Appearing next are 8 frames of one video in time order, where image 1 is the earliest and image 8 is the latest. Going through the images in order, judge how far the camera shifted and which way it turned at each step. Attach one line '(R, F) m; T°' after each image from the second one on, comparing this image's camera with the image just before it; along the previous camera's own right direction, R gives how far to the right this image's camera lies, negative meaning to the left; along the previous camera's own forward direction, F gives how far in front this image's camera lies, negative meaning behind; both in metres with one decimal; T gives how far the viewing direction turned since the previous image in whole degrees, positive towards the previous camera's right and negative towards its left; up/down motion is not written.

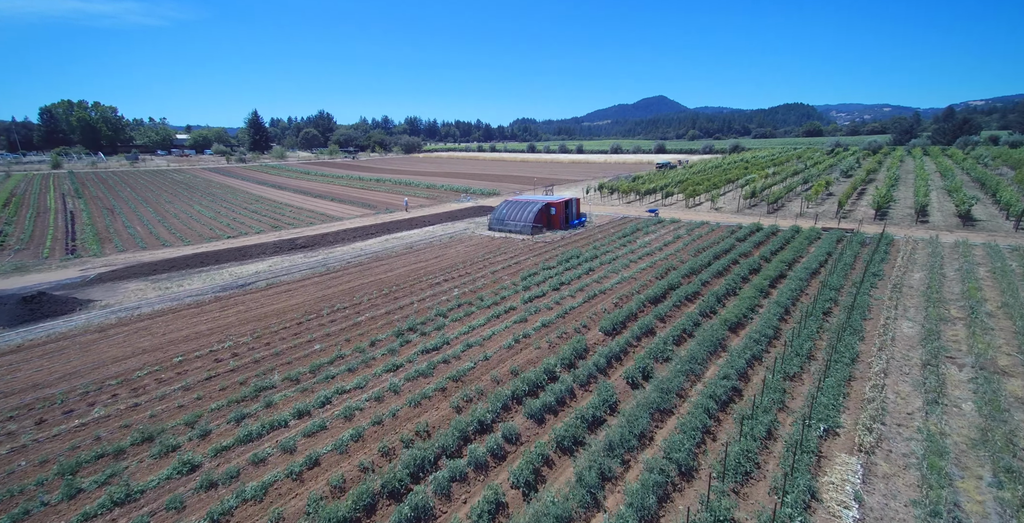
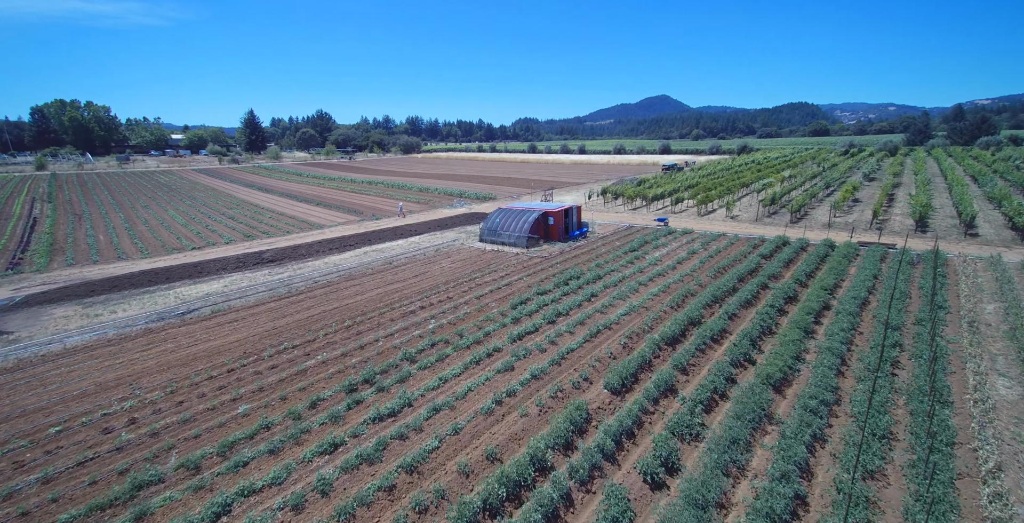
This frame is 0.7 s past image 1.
(+0.6, +4.1) m; 0°
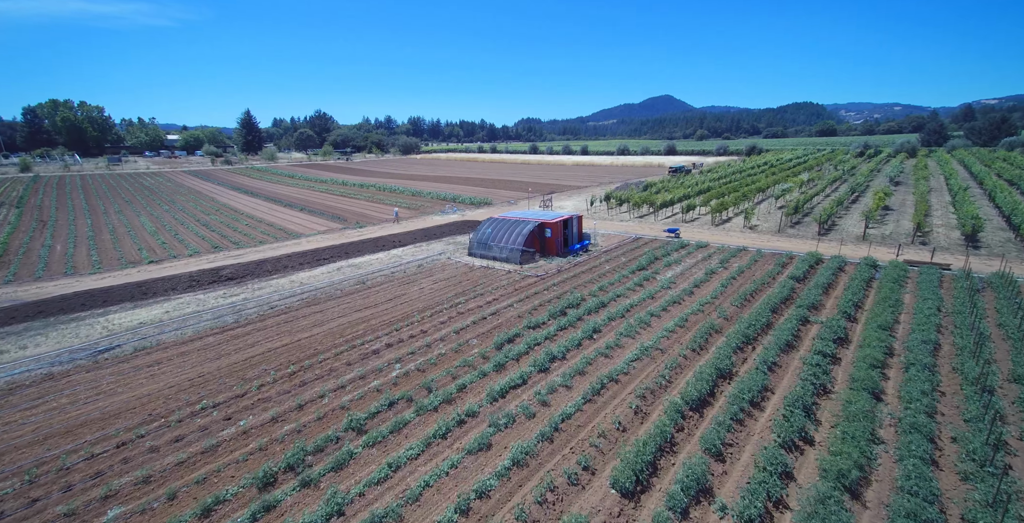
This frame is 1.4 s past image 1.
(+0.7, +4.0) m; 0°
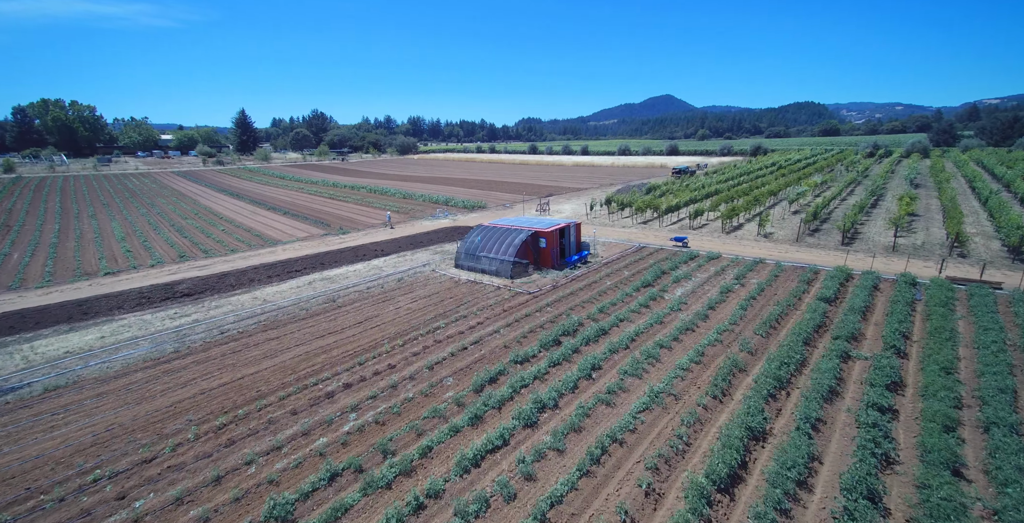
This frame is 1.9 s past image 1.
(+0.6, +3.1) m; 0°
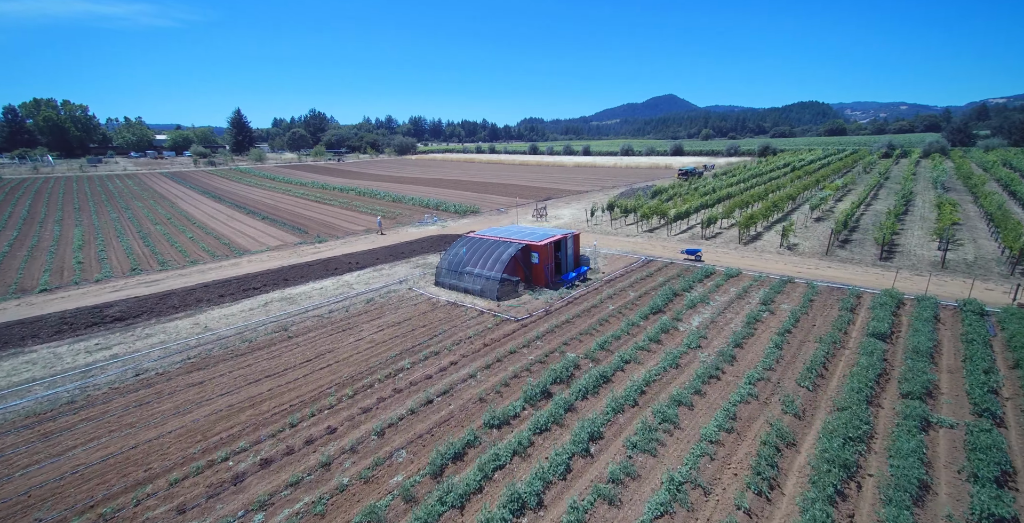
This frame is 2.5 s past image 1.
(+0.7, +3.8) m; 0°
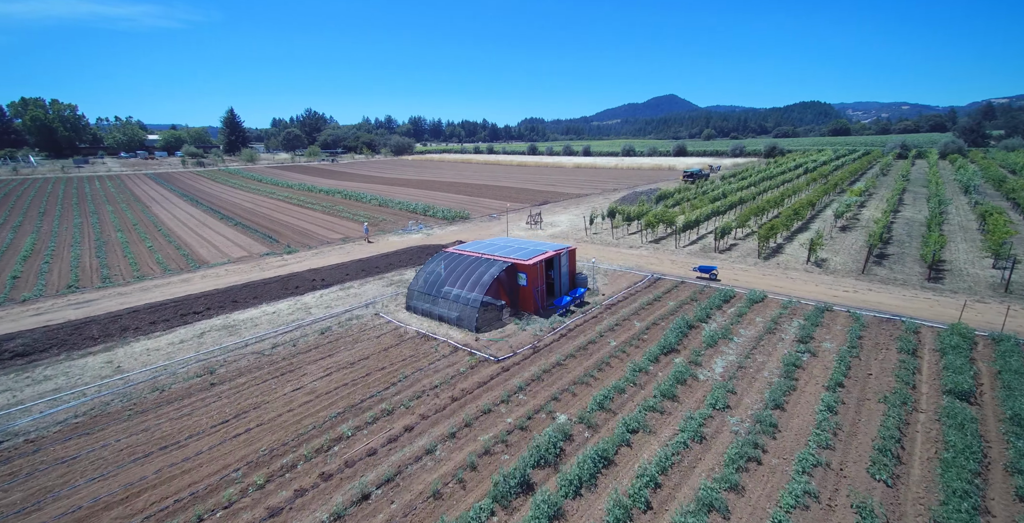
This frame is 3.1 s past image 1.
(+0.7, +3.8) m; 0°
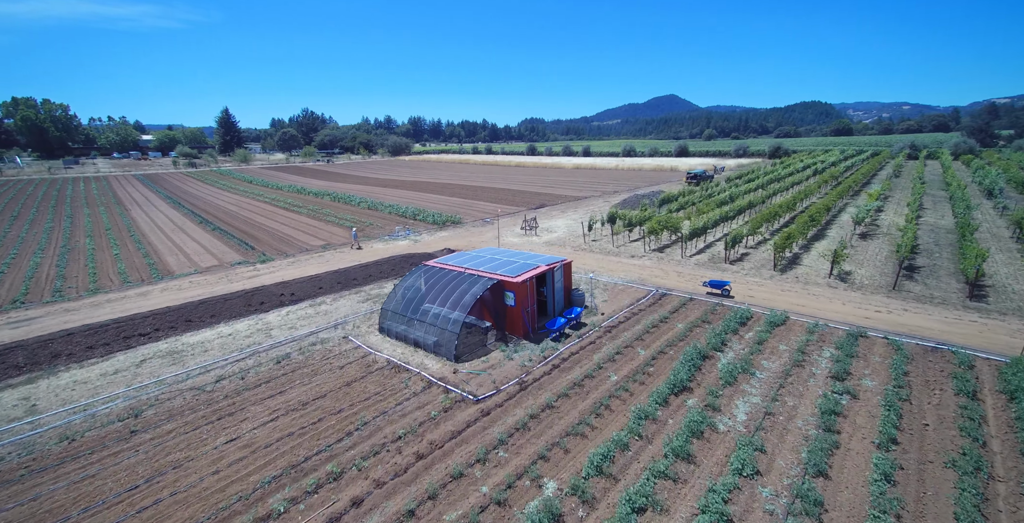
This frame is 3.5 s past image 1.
(+0.5, +2.6) m; 0°
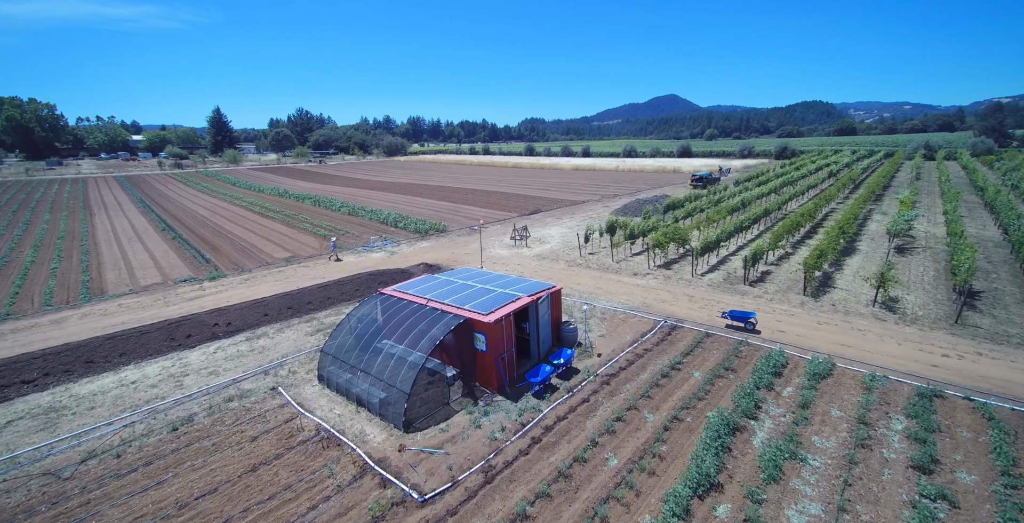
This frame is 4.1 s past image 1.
(+0.8, +3.9) m; 0°
